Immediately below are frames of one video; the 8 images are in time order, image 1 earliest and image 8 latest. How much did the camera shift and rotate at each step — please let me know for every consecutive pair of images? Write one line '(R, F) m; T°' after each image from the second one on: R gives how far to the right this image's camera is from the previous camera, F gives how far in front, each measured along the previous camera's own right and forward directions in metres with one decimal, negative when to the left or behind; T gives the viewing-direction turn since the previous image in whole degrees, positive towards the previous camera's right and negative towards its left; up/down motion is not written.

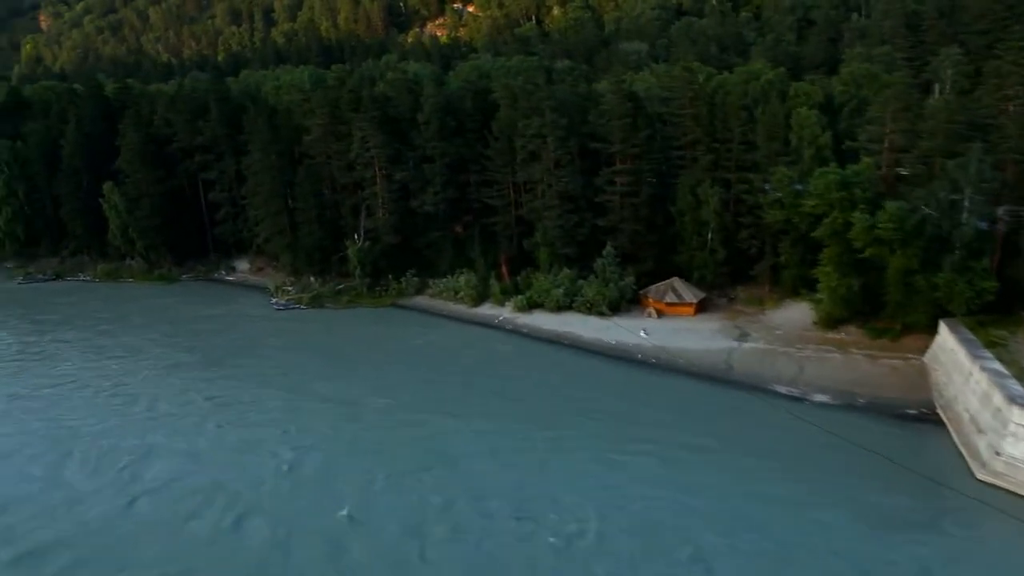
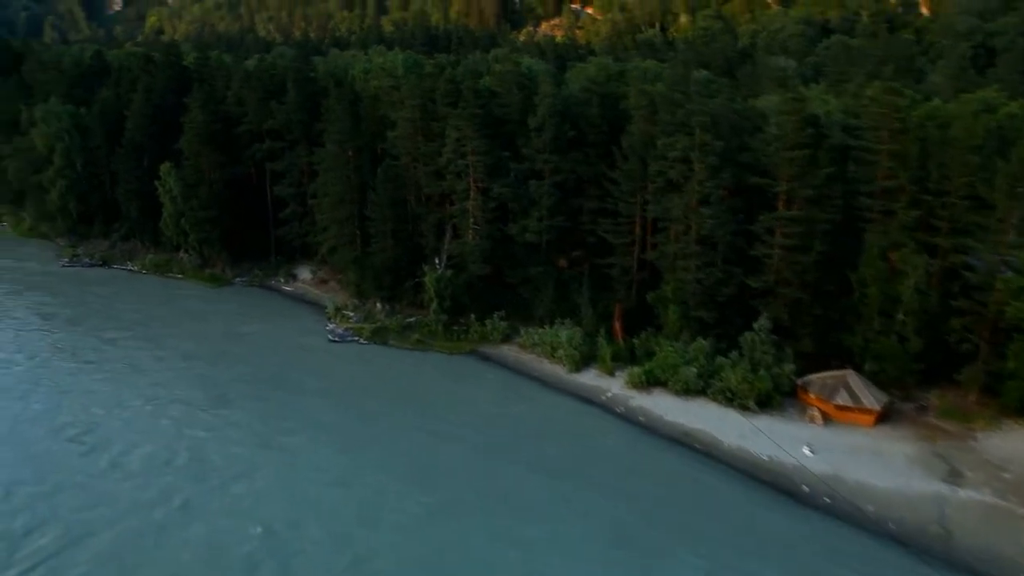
(-1.7, +9.0) m; -6°
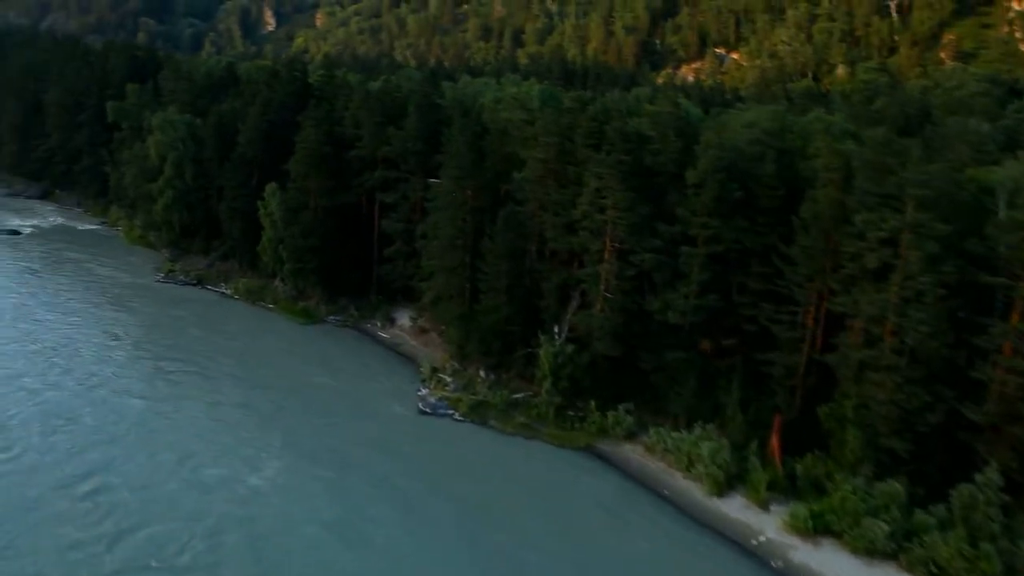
(-1.2, +5.9) m; -8°
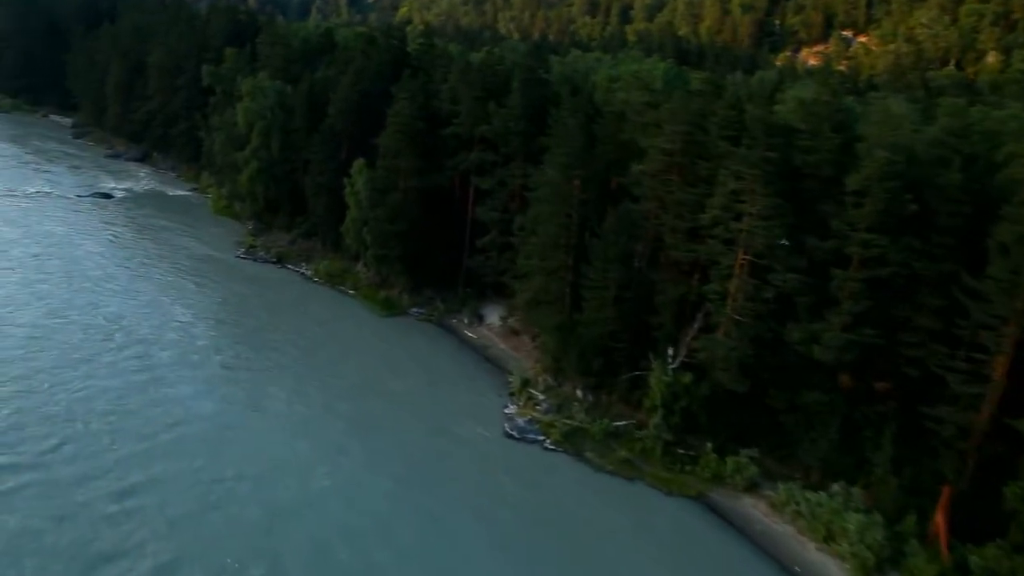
(-0.9, +4.2) m; -6°
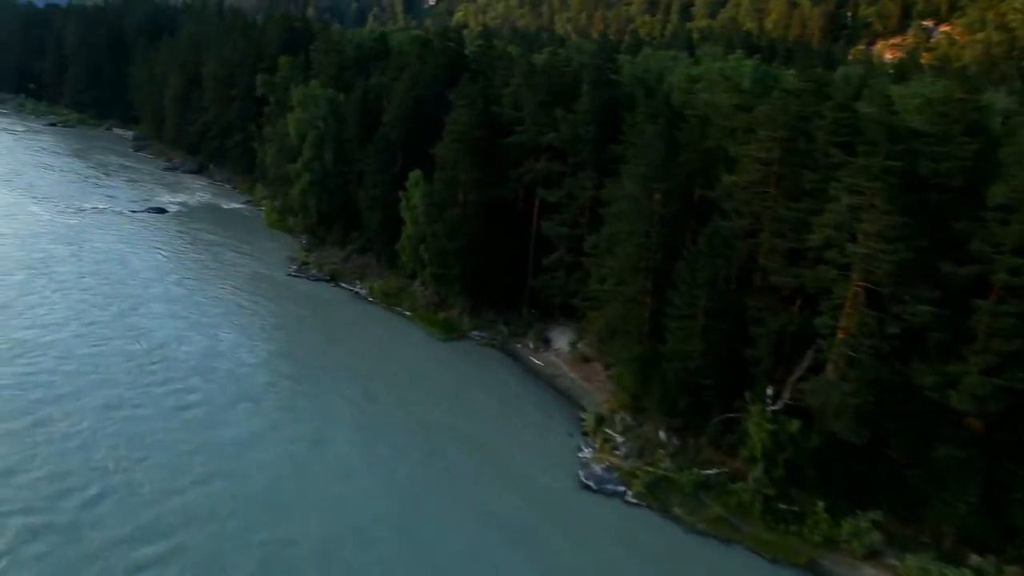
(-0.6, +3.0) m; -4°
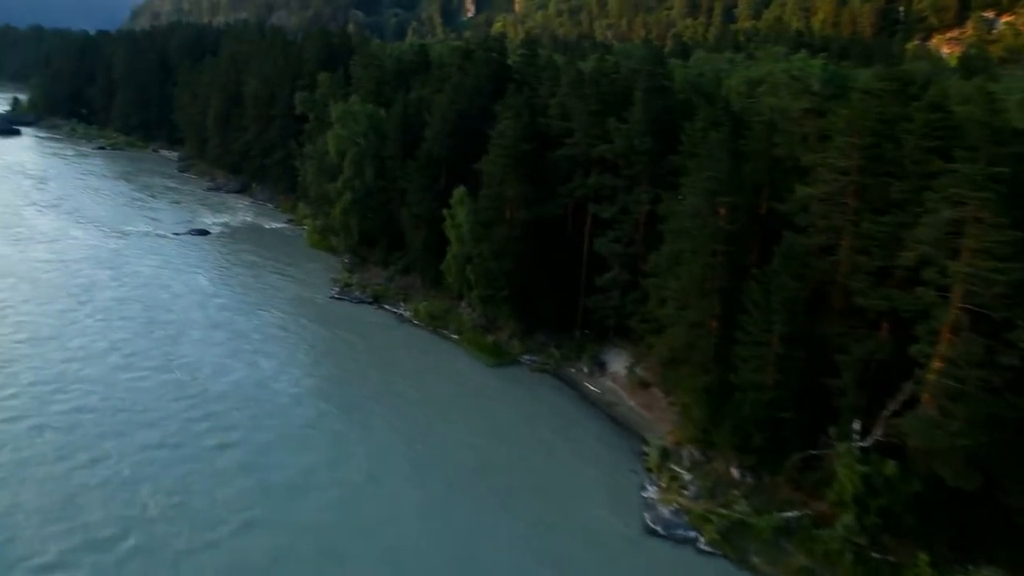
(-0.4, +1.8) m; -3°
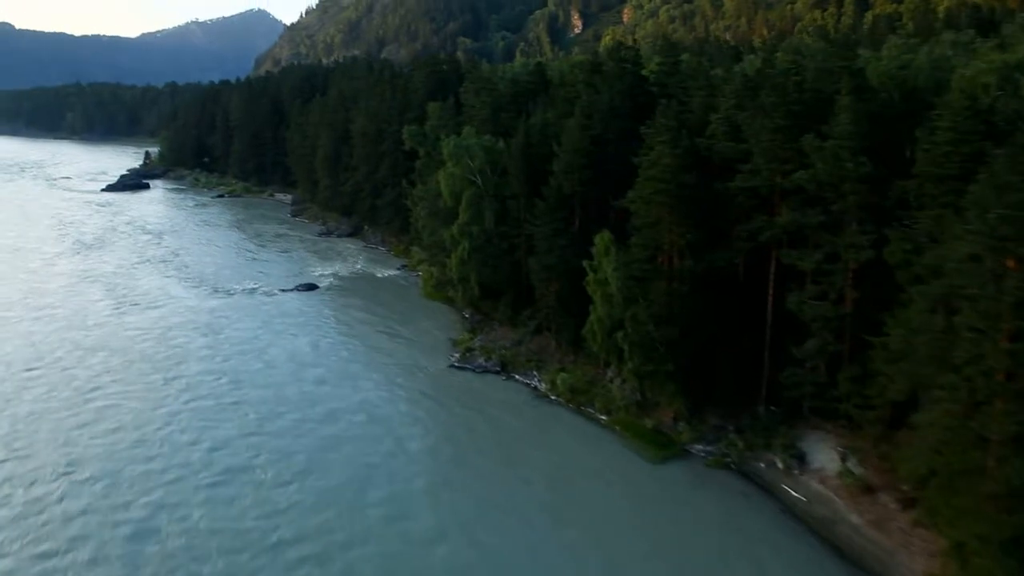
(-1.5, +6.6) m; -9°
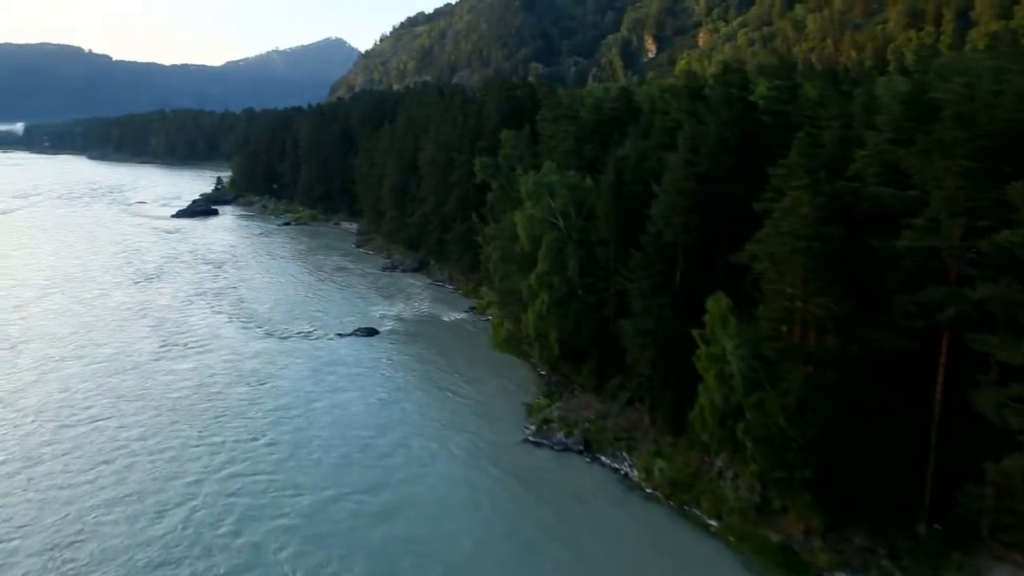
(-0.8, +4.8) m; -5°
